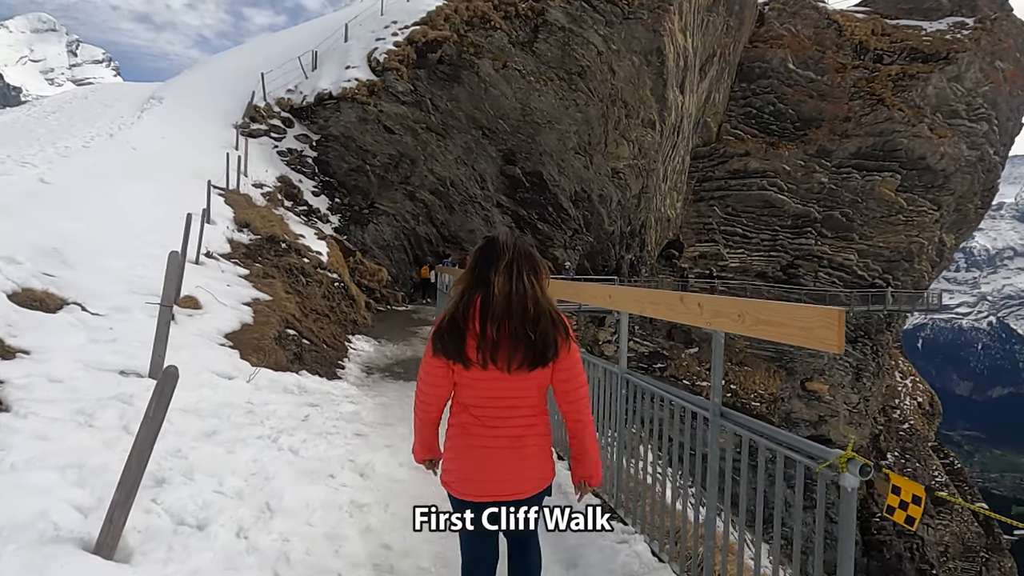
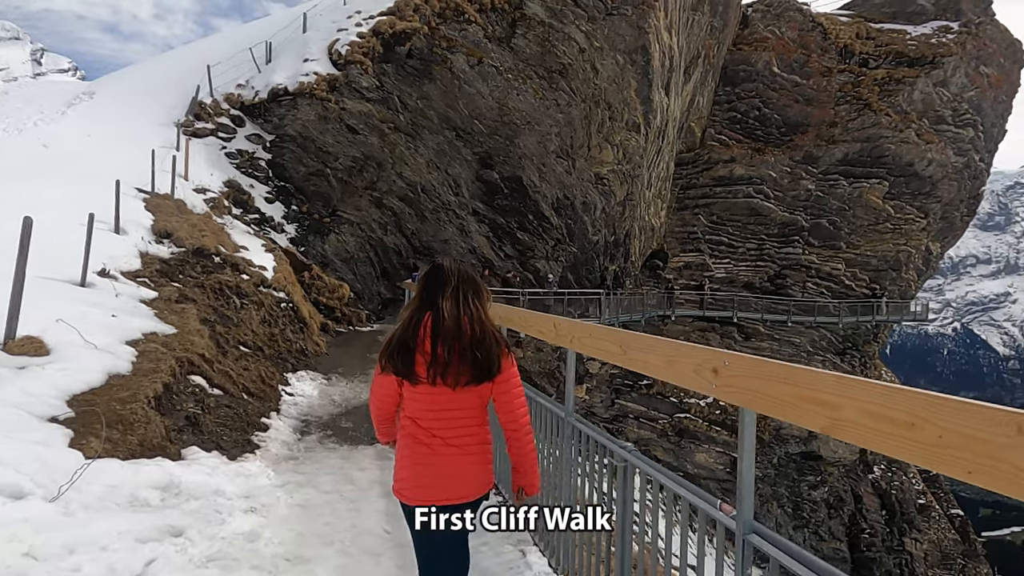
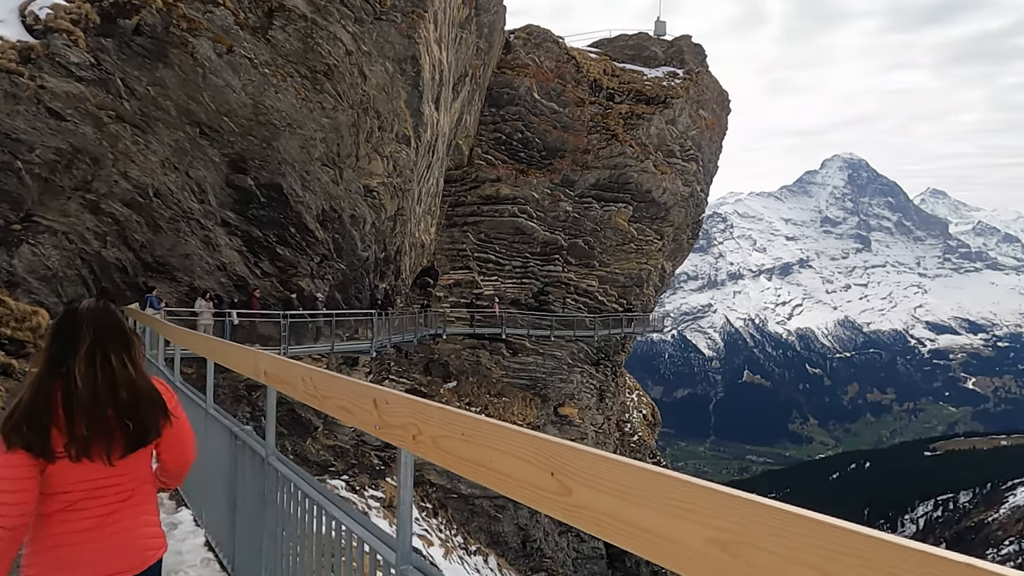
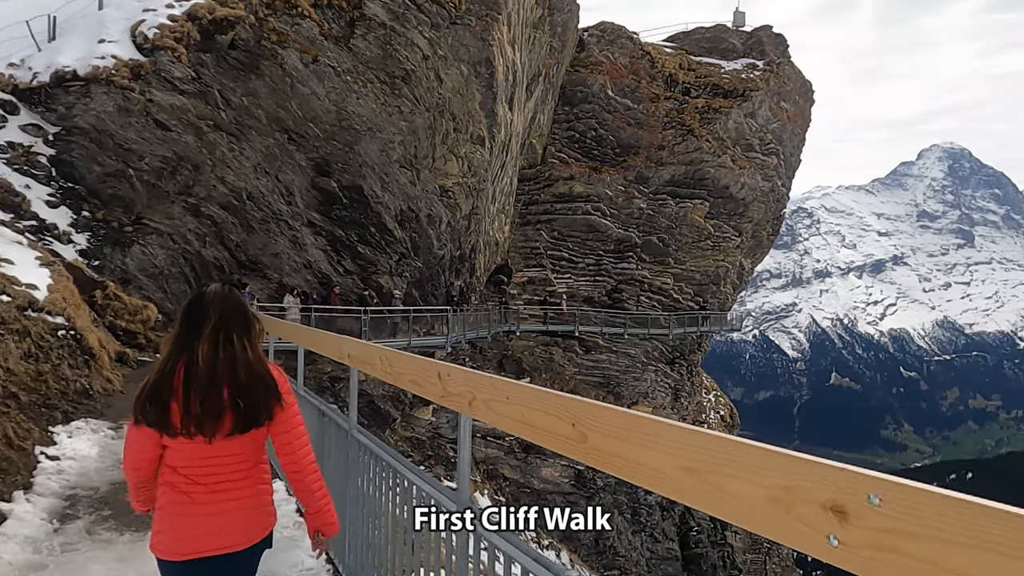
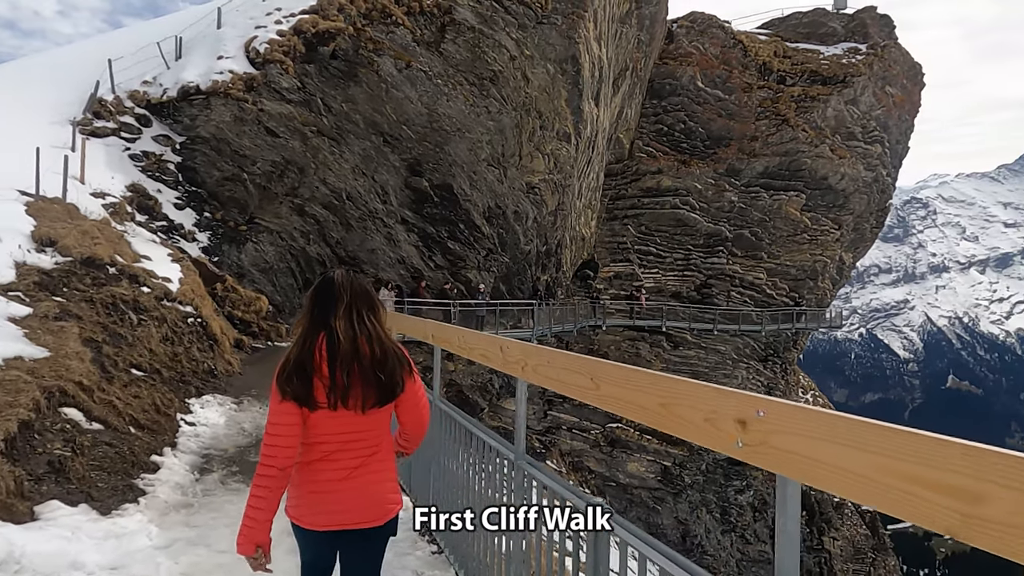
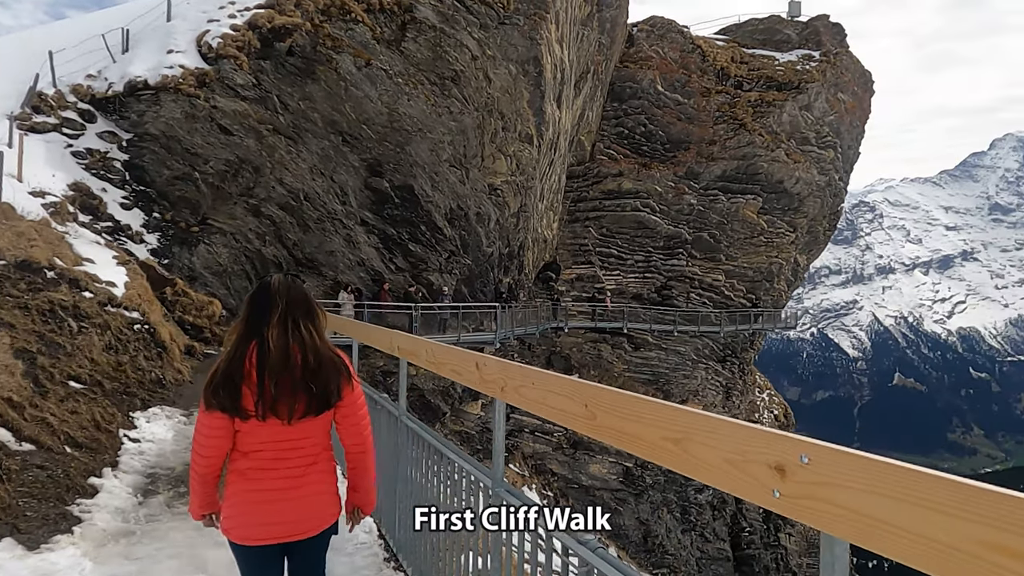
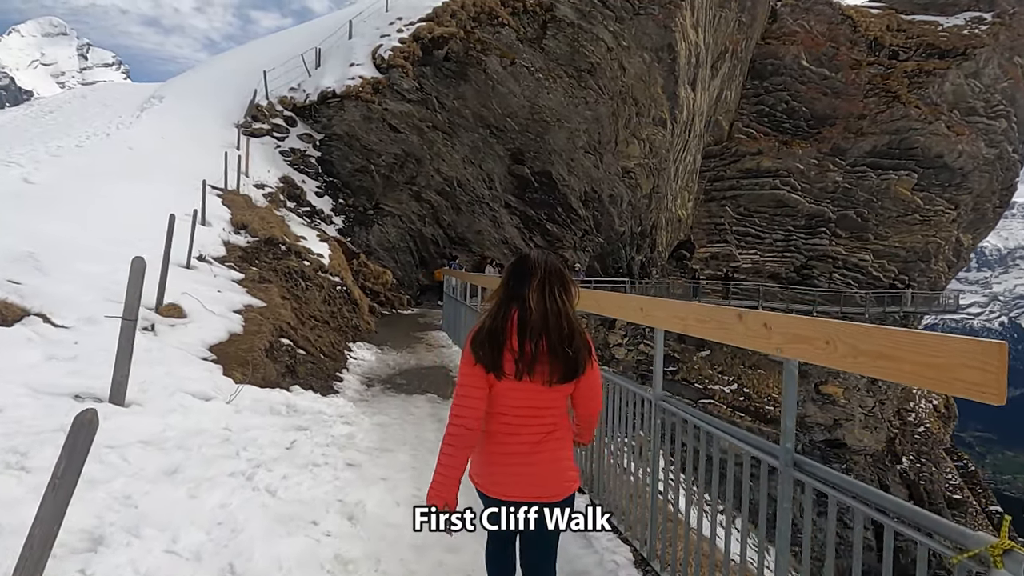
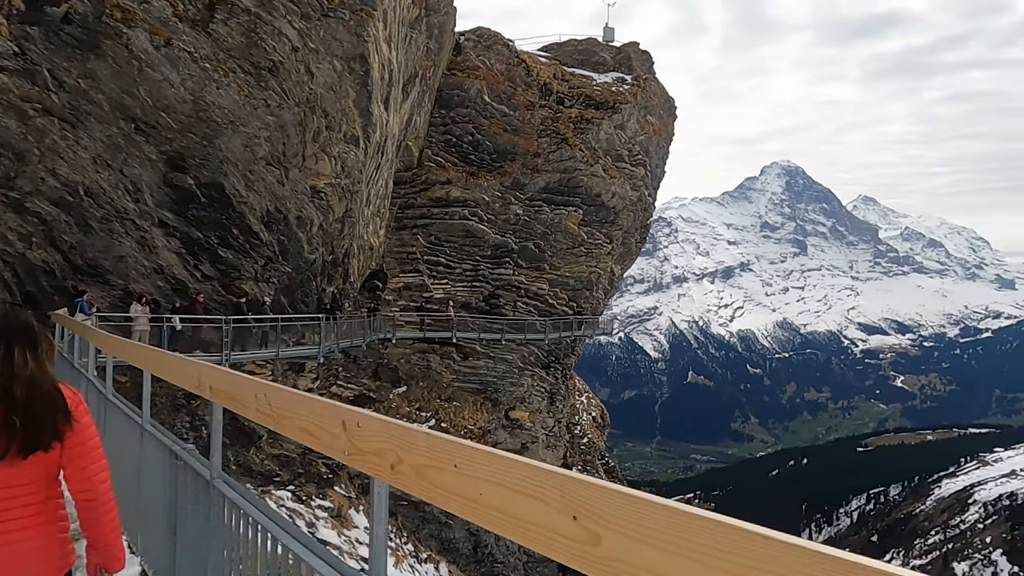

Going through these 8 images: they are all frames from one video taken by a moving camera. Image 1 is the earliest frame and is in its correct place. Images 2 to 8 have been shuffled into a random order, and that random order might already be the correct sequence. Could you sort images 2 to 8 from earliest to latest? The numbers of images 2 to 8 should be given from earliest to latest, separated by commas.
7, 2, 5, 6, 4, 3, 8
